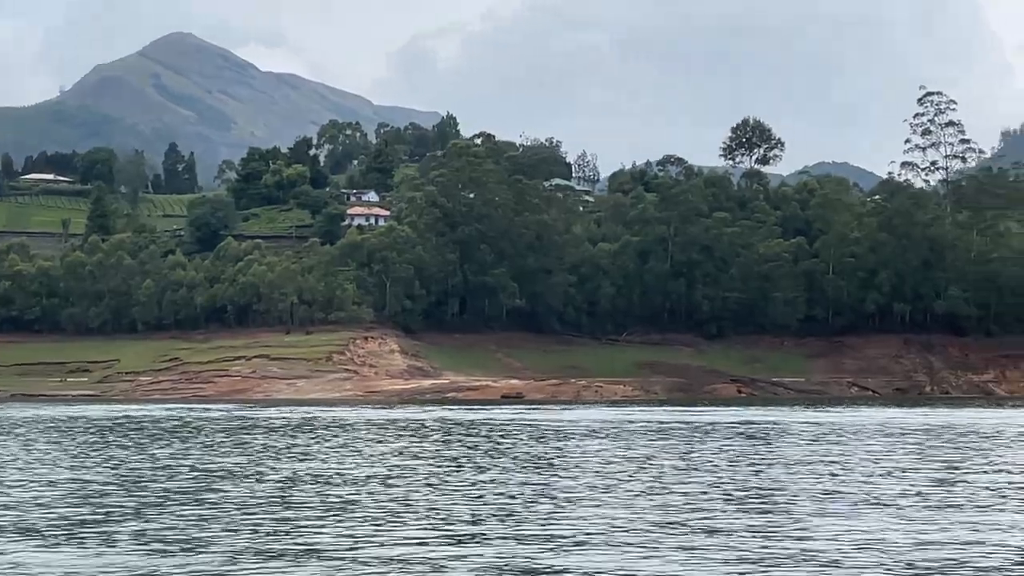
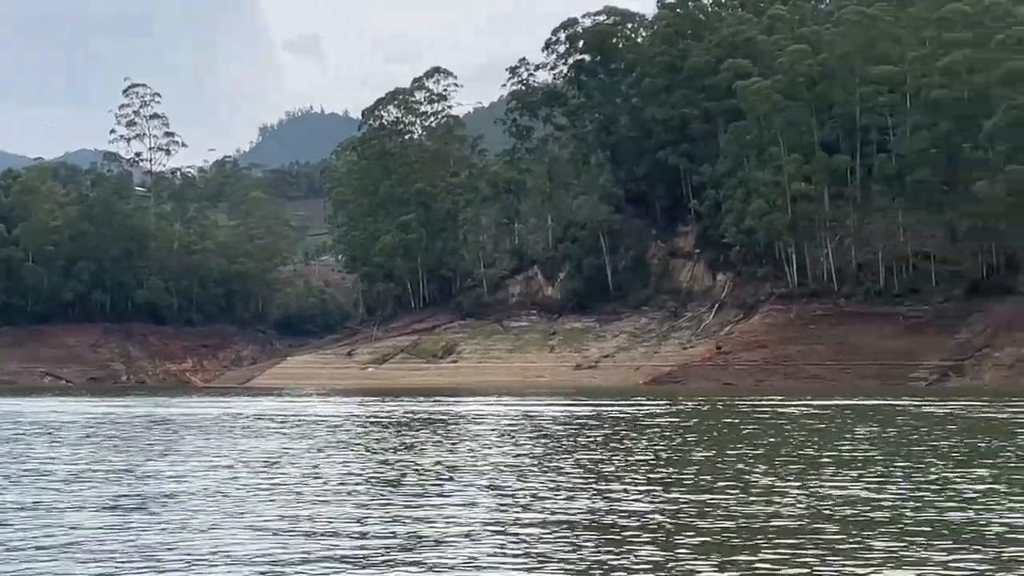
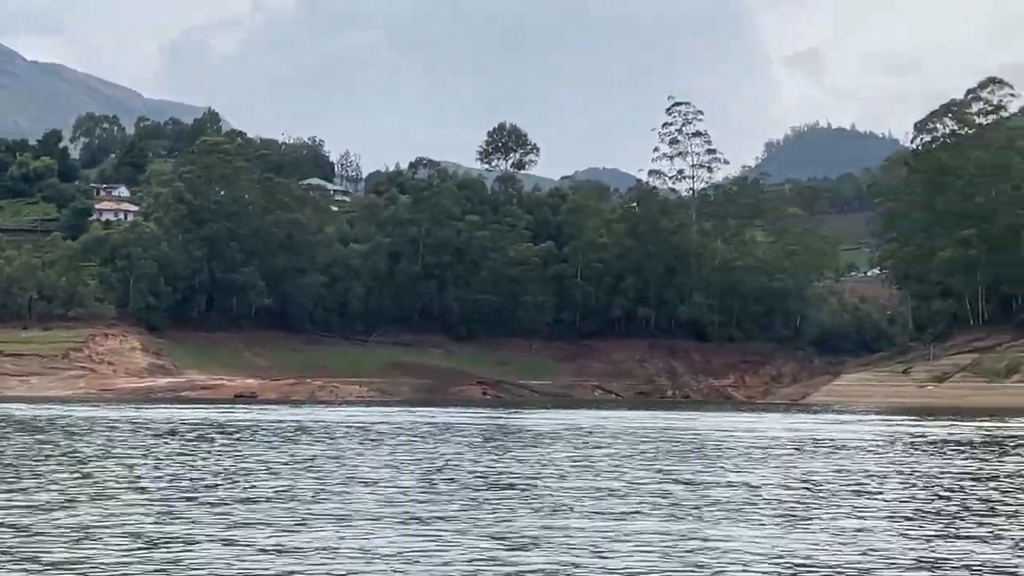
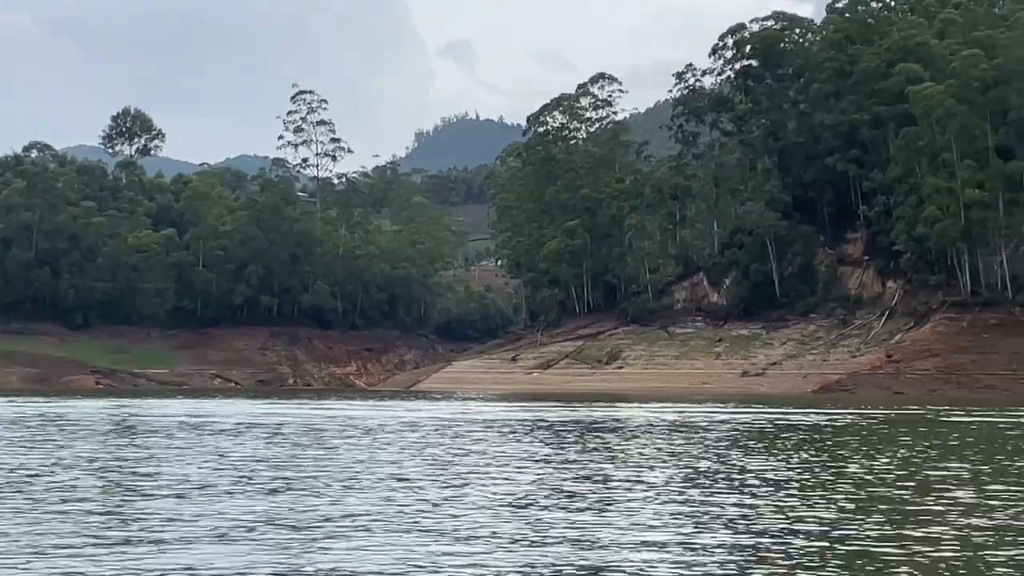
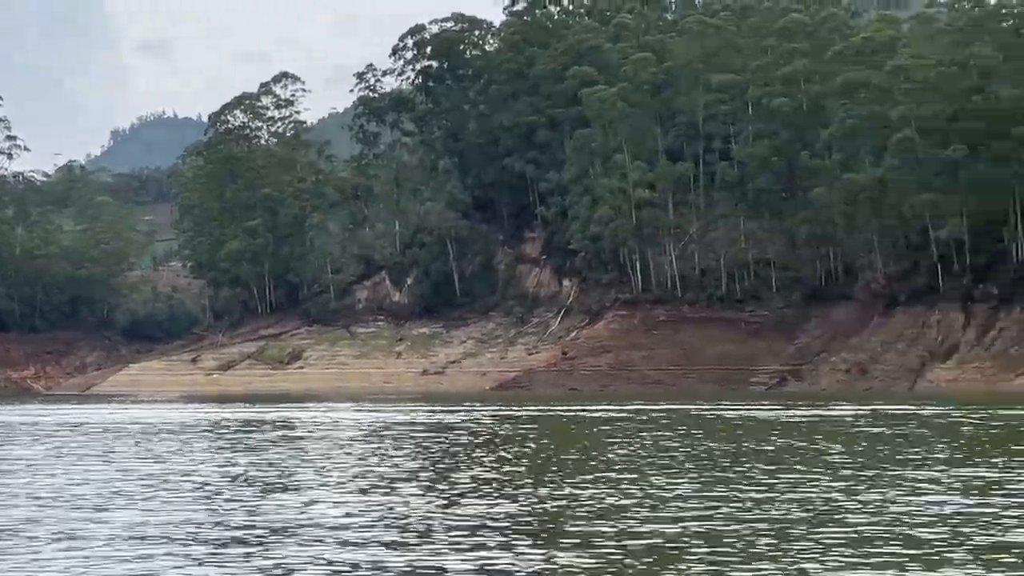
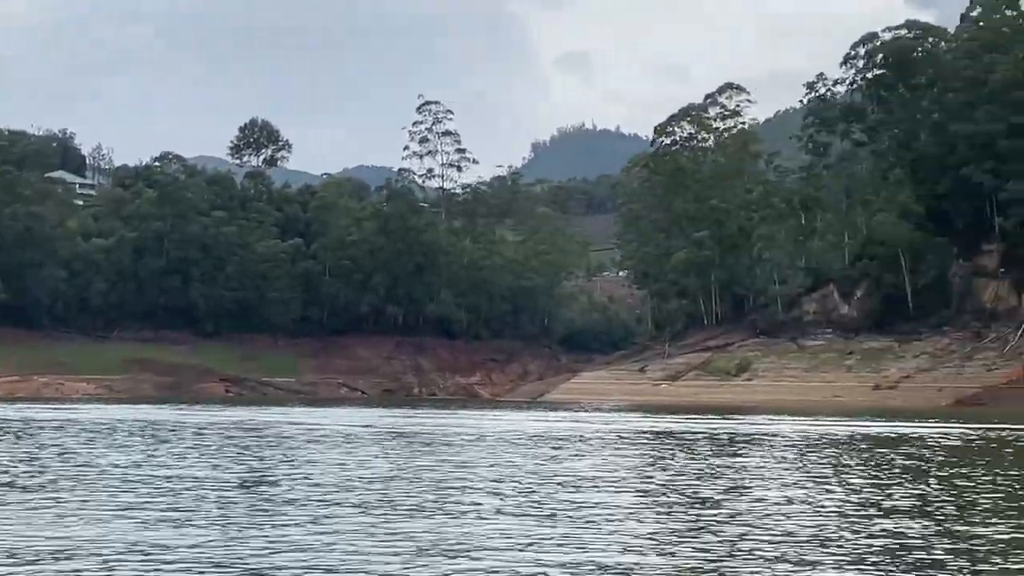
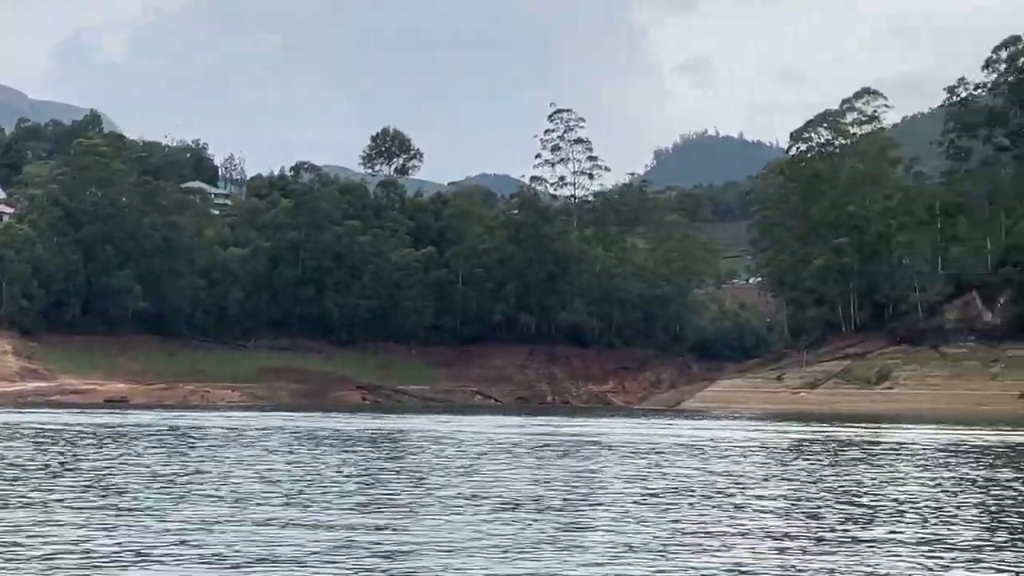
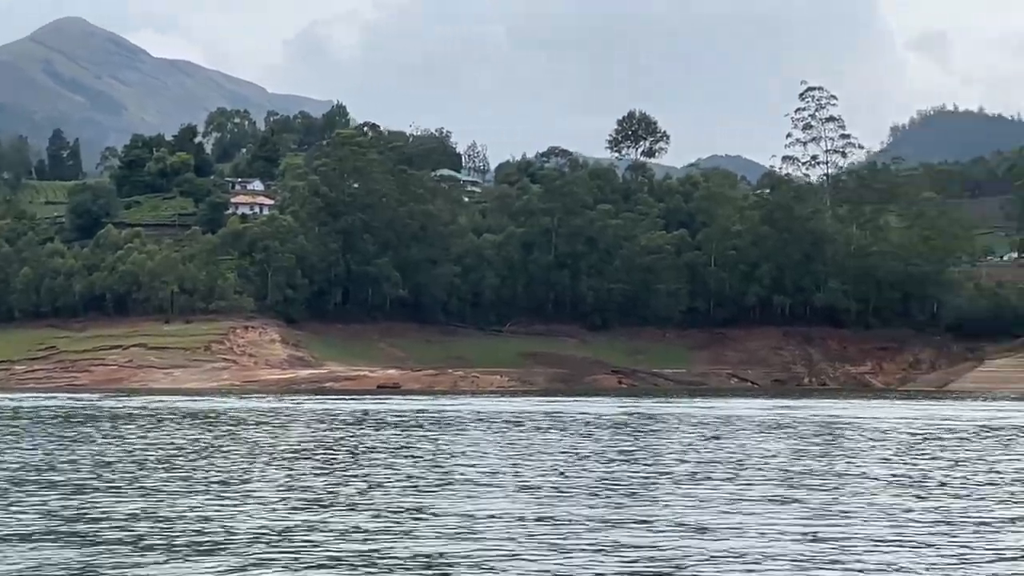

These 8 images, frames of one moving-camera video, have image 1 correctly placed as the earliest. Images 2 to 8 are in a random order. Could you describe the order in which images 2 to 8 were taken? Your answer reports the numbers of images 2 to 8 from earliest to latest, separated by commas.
8, 3, 7, 6, 4, 2, 5
